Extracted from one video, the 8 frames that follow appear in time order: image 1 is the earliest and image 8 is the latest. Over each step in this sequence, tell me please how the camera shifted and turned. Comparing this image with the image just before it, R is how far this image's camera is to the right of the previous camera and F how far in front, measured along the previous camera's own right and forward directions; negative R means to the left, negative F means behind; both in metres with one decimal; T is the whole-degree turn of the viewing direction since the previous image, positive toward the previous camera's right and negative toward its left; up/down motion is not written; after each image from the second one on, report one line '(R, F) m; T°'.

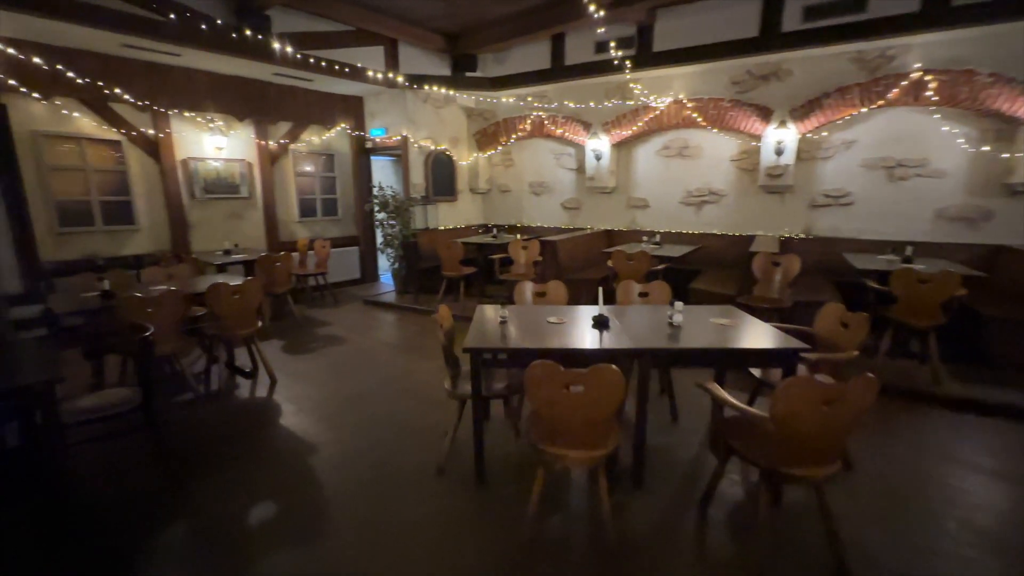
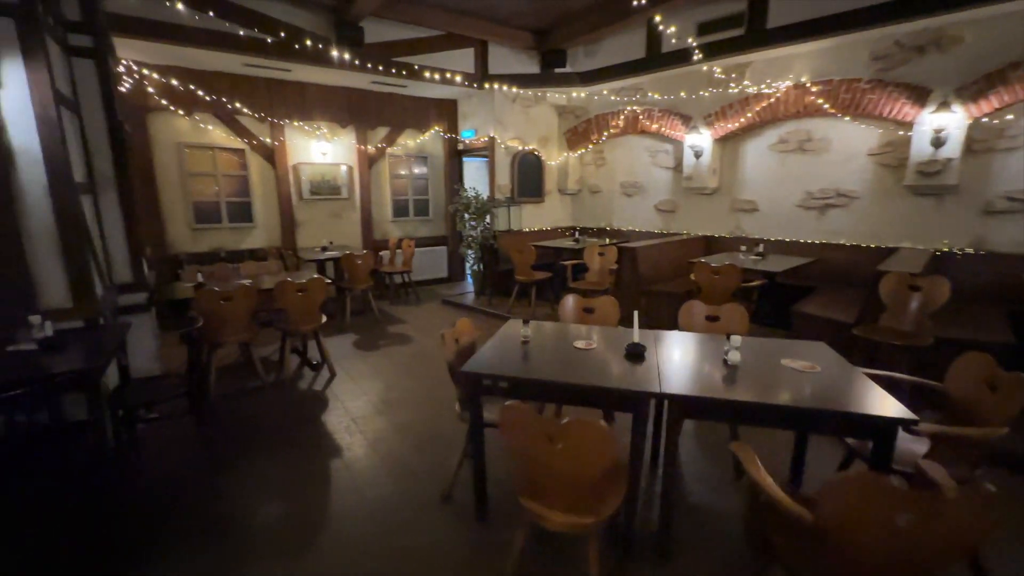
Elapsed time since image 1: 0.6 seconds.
(+0.4, +0.3) m; -14°
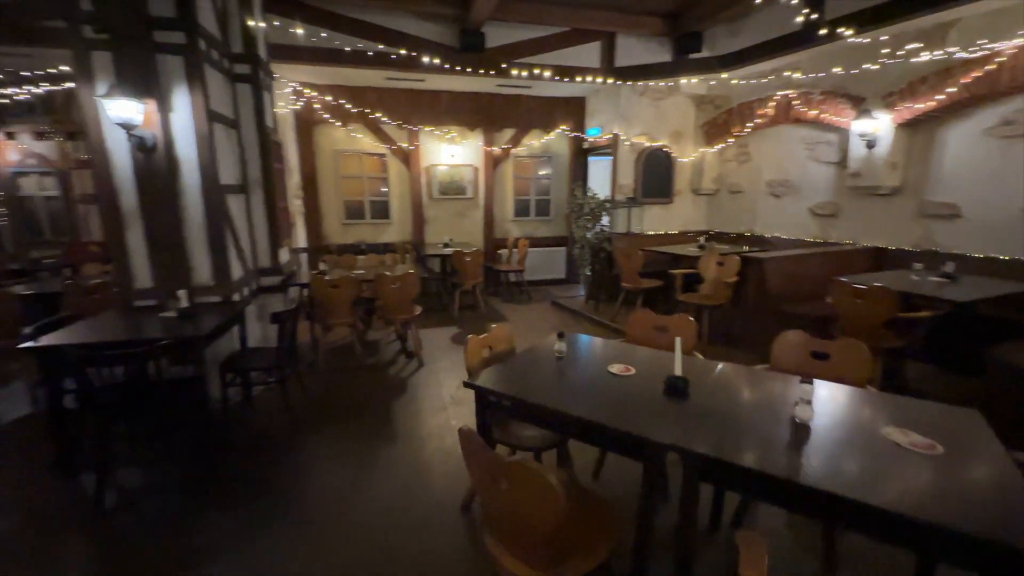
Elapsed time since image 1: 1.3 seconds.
(+0.5, +0.3) m; -19°
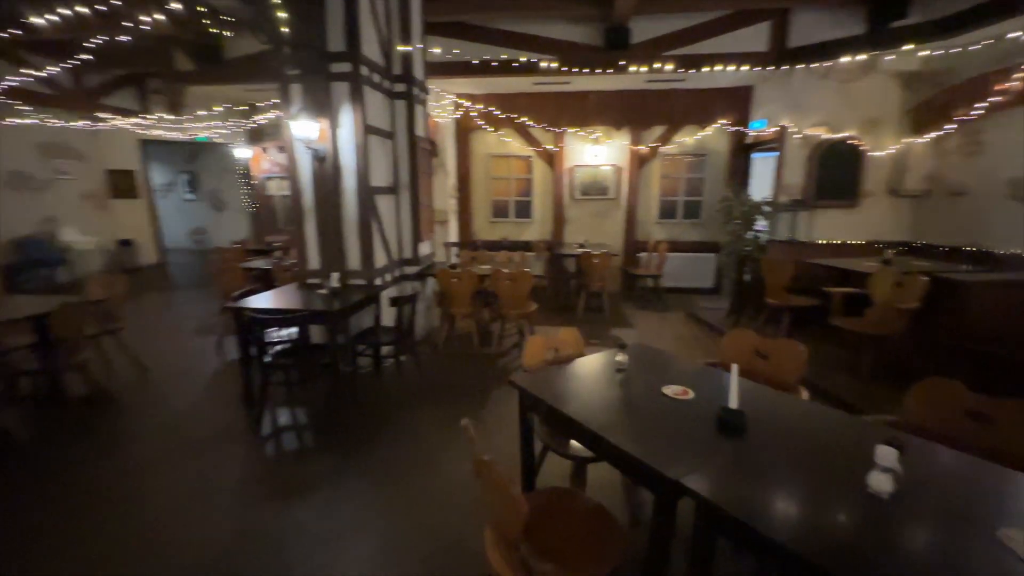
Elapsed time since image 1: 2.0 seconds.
(+0.5, +0.1) m; -21°
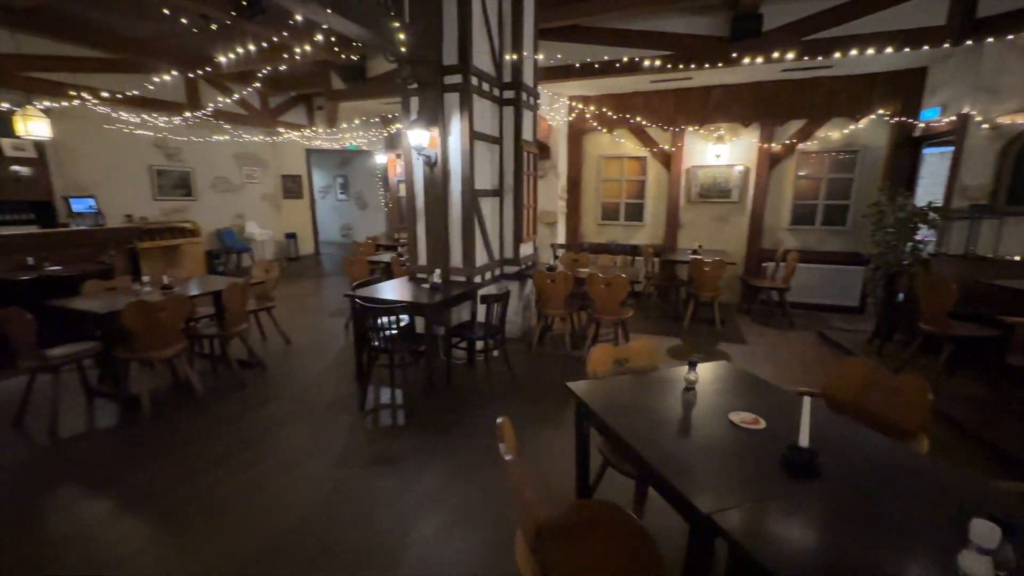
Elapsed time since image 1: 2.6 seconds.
(+0.2, 0.0) m; -15°
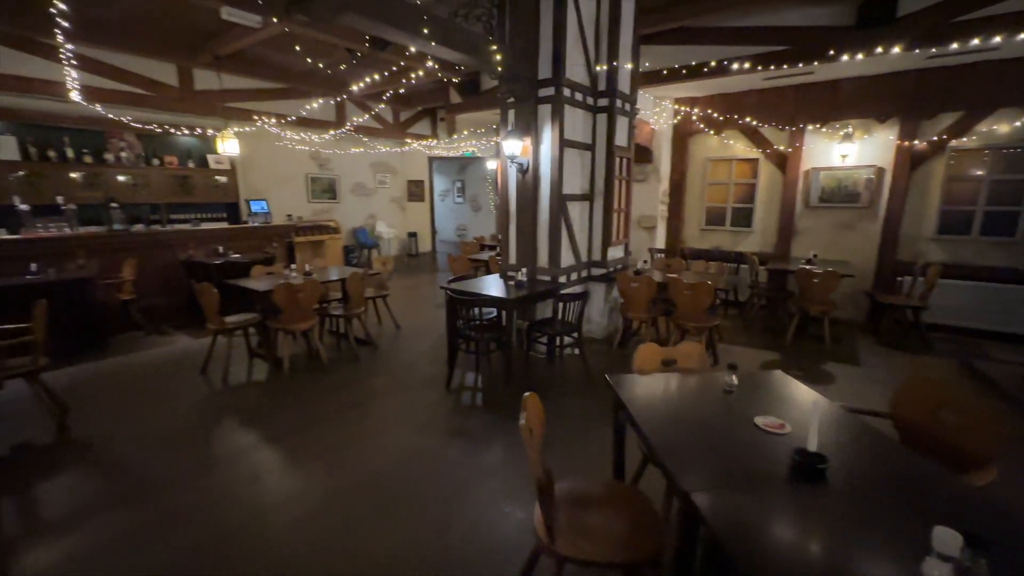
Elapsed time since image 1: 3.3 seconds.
(+0.3, -0.2) m; -14°
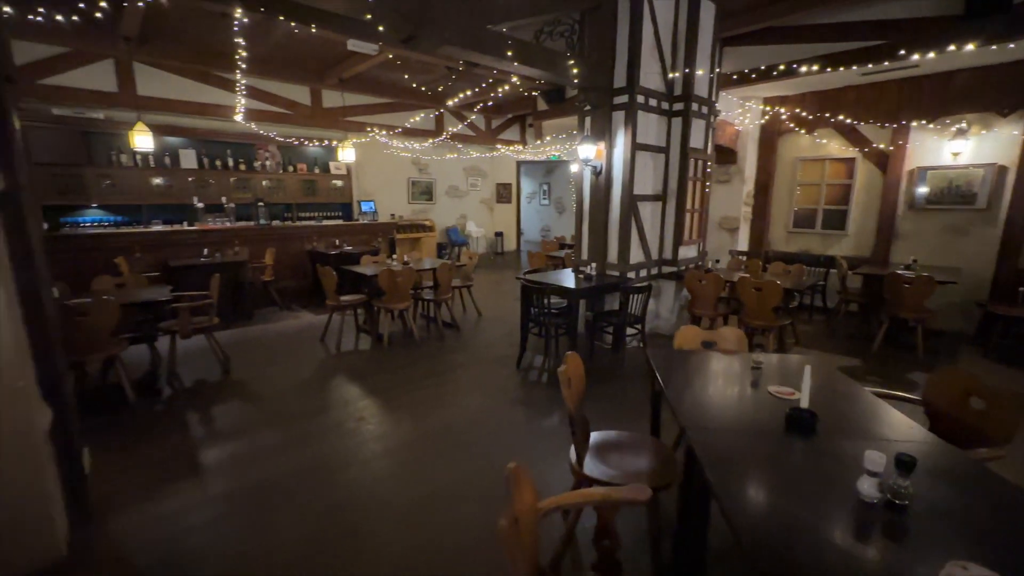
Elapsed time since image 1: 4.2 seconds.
(+0.2, -0.4) m; -11°
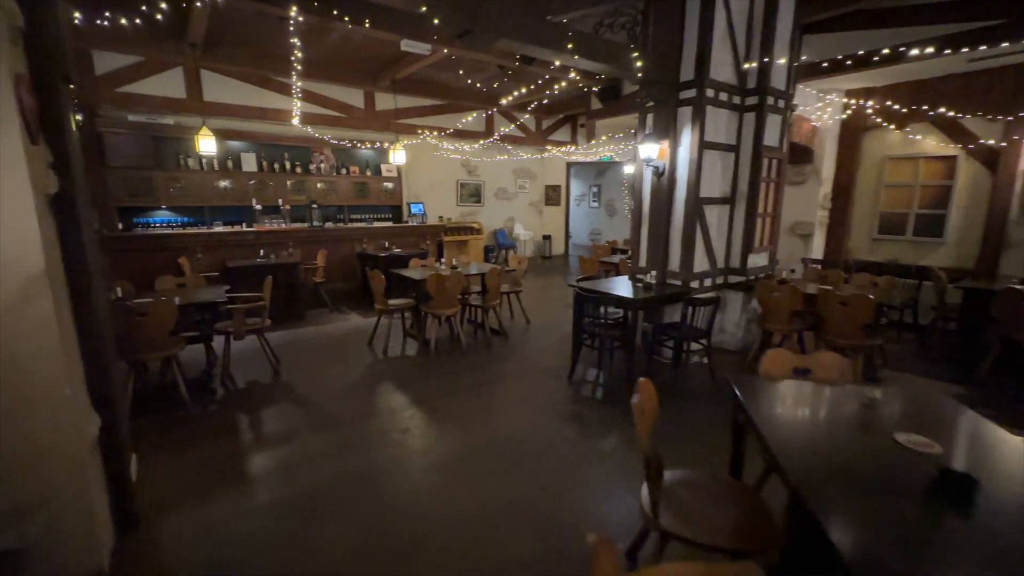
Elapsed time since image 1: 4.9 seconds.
(-0.1, +0.2) m; -6°
